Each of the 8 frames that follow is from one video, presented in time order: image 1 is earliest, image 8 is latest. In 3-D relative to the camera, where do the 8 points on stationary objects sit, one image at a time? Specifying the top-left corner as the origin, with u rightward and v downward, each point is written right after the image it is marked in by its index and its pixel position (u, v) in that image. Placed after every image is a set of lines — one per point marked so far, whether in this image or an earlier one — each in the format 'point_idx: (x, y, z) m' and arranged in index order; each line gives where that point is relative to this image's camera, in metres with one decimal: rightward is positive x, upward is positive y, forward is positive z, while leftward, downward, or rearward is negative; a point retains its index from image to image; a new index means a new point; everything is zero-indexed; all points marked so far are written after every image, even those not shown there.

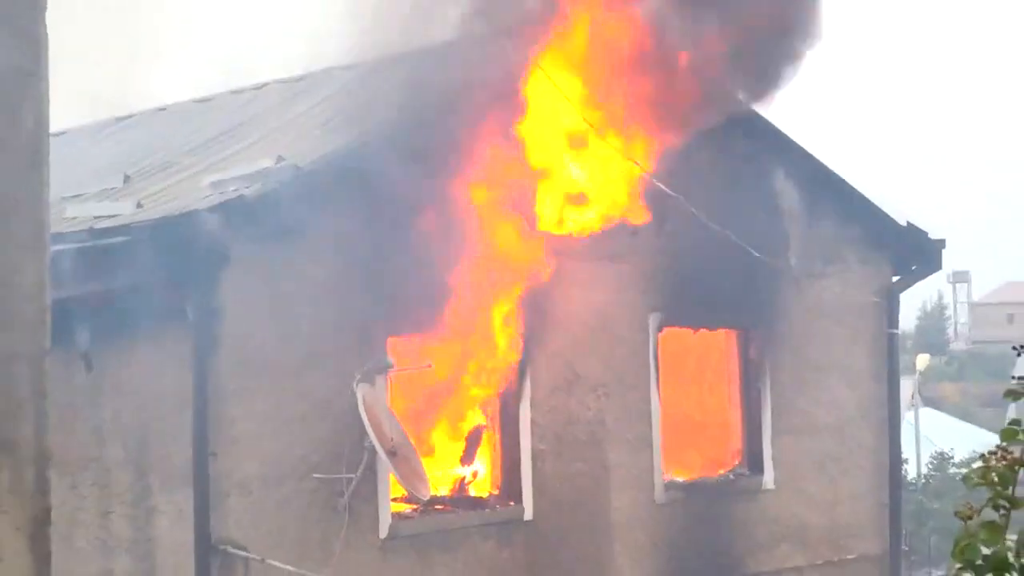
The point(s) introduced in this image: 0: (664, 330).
0: (+1.2, -0.3, +7.3) m
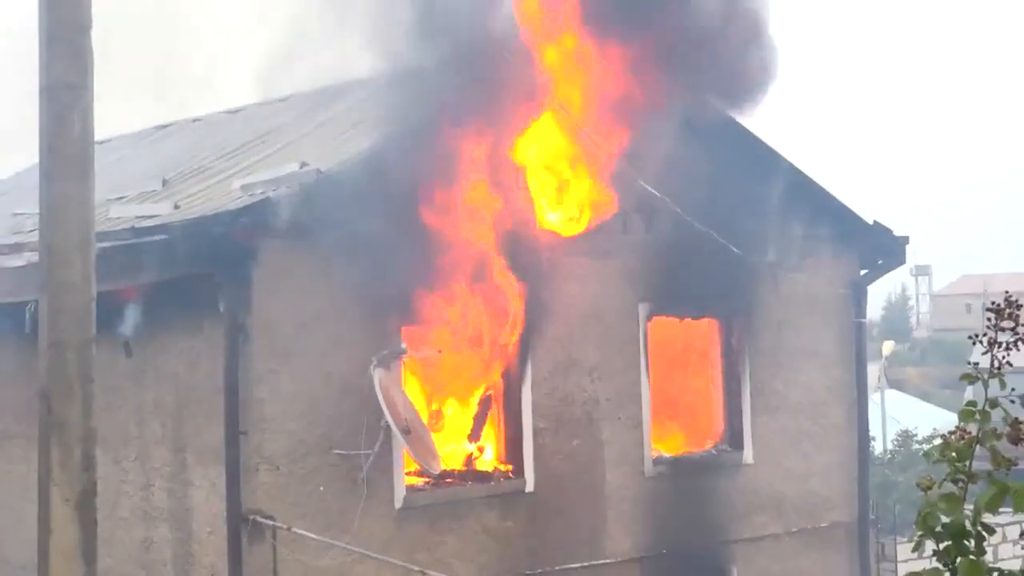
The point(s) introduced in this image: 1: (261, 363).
0: (+1.2, -0.3, +7.9) m
1: (-1.7, -0.5, +5.9) m
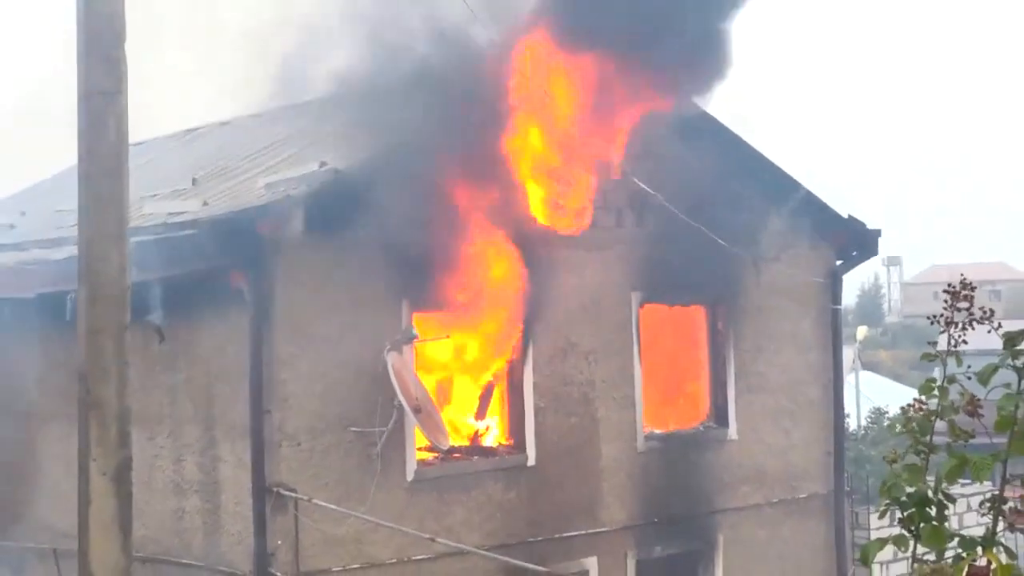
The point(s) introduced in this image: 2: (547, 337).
0: (+1.2, -0.2, +8.4) m
1: (-1.6, -0.4, +6.5) m
2: (+0.3, -0.4, +7.7) m
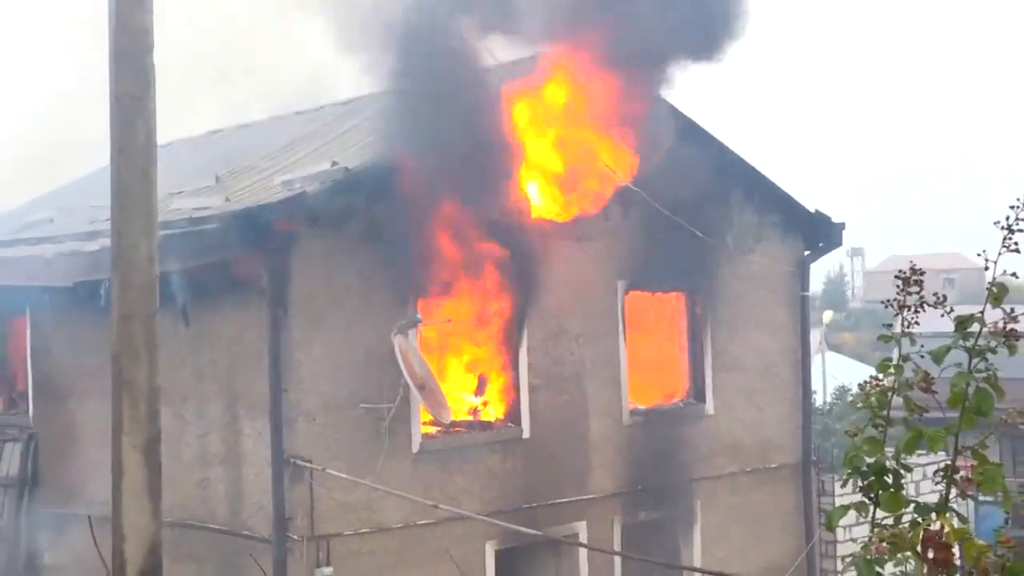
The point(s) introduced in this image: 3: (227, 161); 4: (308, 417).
0: (+1.2, -0.1, +9.1) m
1: (-1.7, -0.3, +7.2) m
2: (+0.3, -0.3, +8.4) m
3: (-2.8, +1.2, +8.8) m
4: (-1.6, -1.0, +7.2) m
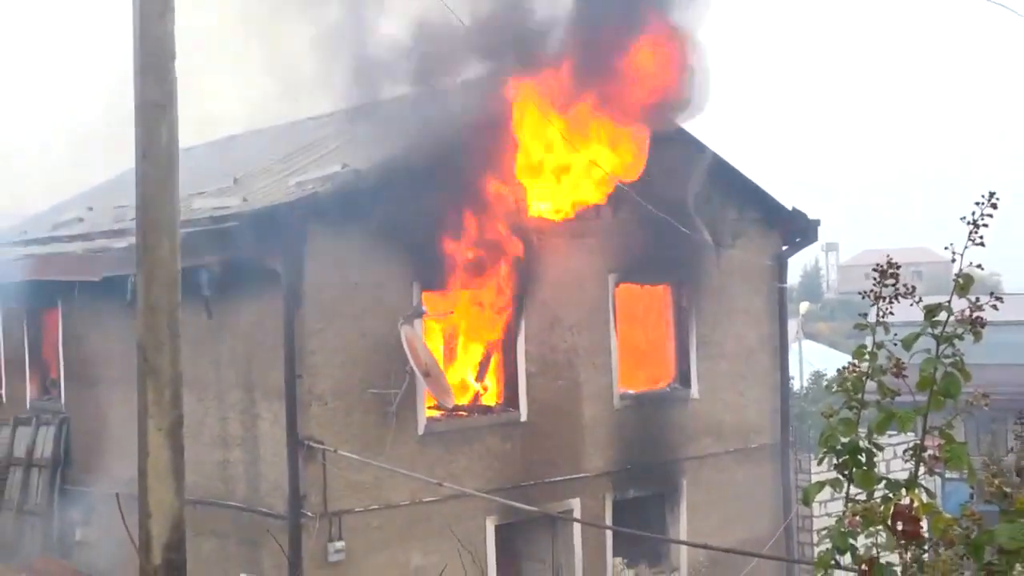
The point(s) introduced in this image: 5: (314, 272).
0: (+1.2, 0.0, +9.7) m
1: (-1.7, -0.3, +7.8) m
2: (+0.2, -0.2, +9.0) m
3: (-2.8, +1.3, +9.4) m
4: (-1.6, -1.0, +7.8) m
5: (-1.7, +0.1, +7.8) m
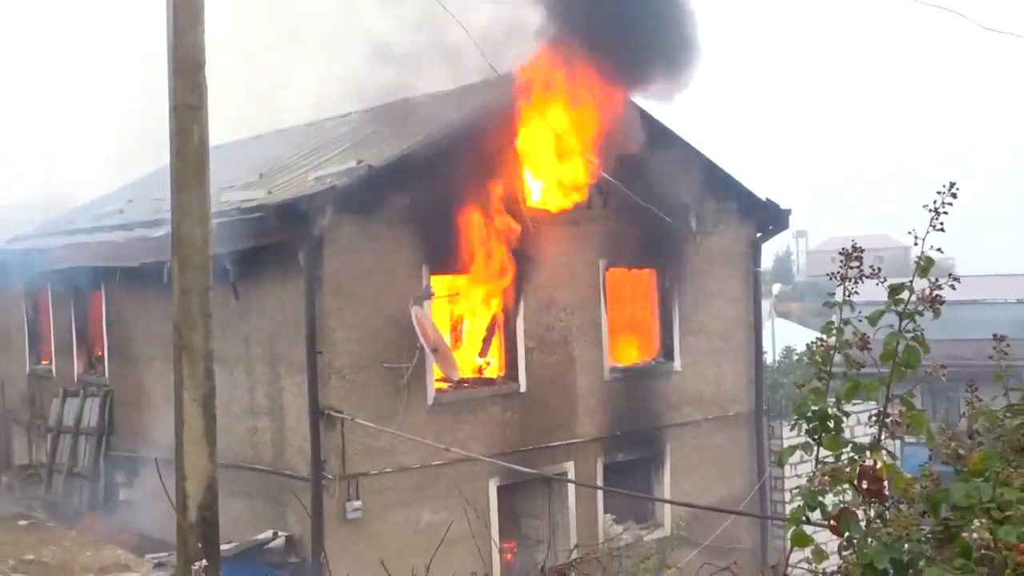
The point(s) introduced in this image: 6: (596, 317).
0: (+1.2, +0.2, +10.6) m
1: (-1.7, -0.2, +8.7) m
2: (+0.3, -0.1, +9.9) m
3: (-2.8, +1.5, +10.3) m
4: (-1.6, -0.8, +8.7) m
5: (-1.7, +0.3, +8.7) m
6: (+1.0, -0.3, +10.3) m
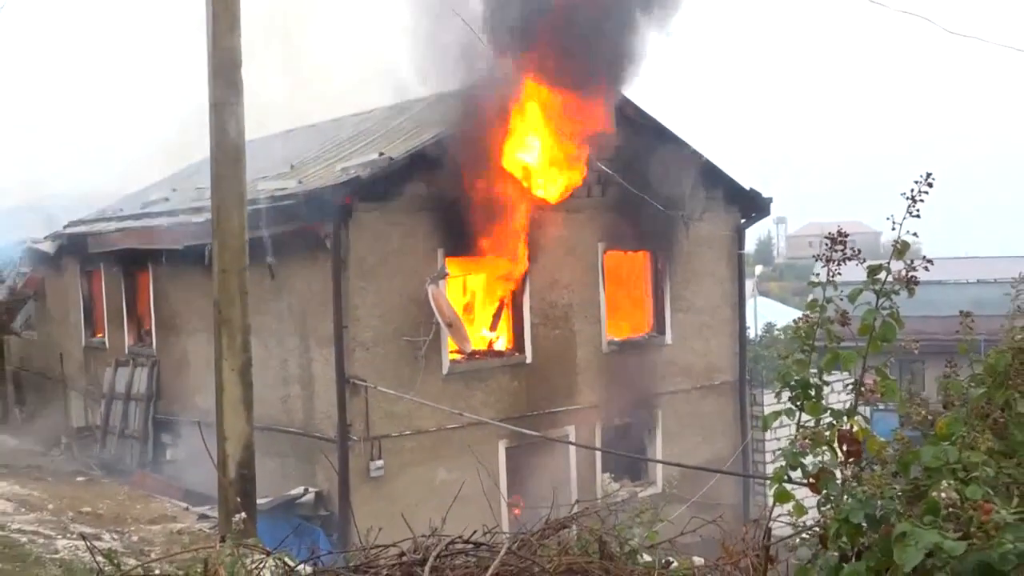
0: (+1.3, +0.5, +11.6) m
1: (-1.6, 0.0, +9.7) m
2: (+0.3, +0.2, +10.8) m
3: (-2.7, +1.7, +11.3) m
4: (-1.6, -0.6, +9.7) m
5: (-1.6, +0.5, +9.7) m
6: (+1.1, -0.1, +11.3) m
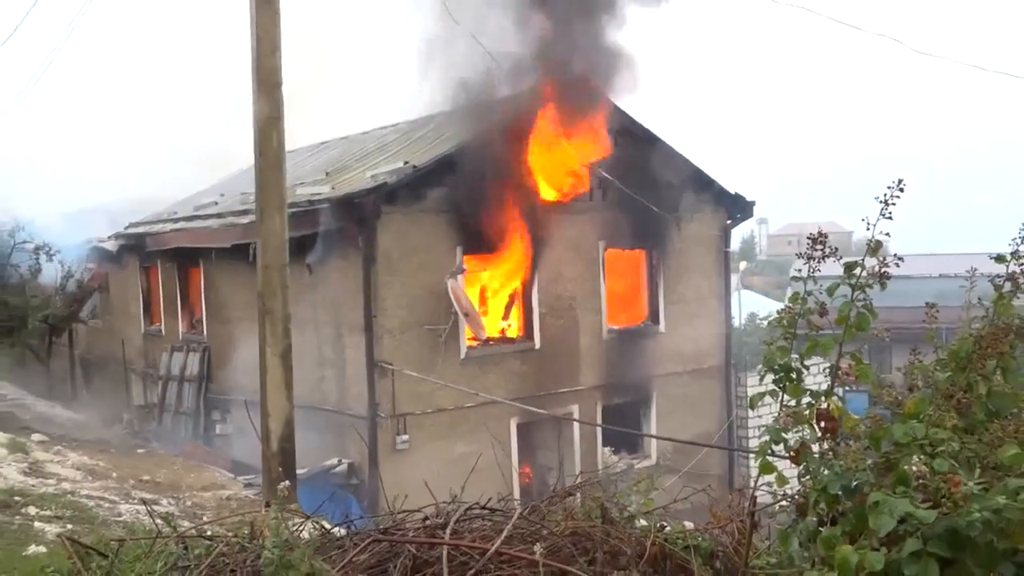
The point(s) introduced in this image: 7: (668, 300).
0: (+1.4, +0.6, +12.8) m
1: (-1.5, +0.1, +11.0) m
2: (+0.5, +0.3, +12.1) m
3: (-2.5, +1.8, +12.6) m
4: (-1.4, -0.6, +11.1) m
5: (-1.5, +0.5, +11.0) m
6: (+1.2, 0.0, +12.5) m
7: (+2.4, -0.2, +13.2) m
